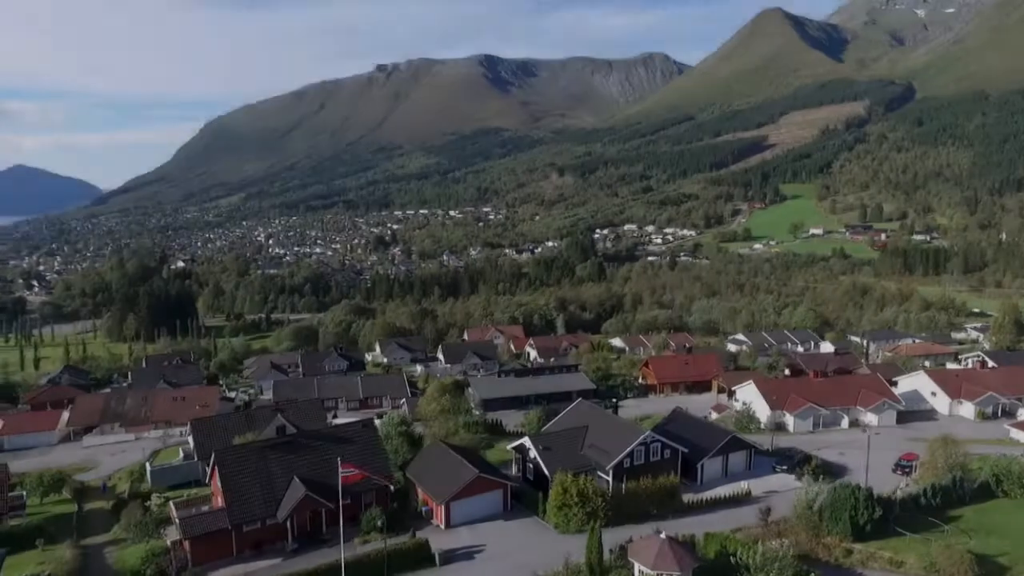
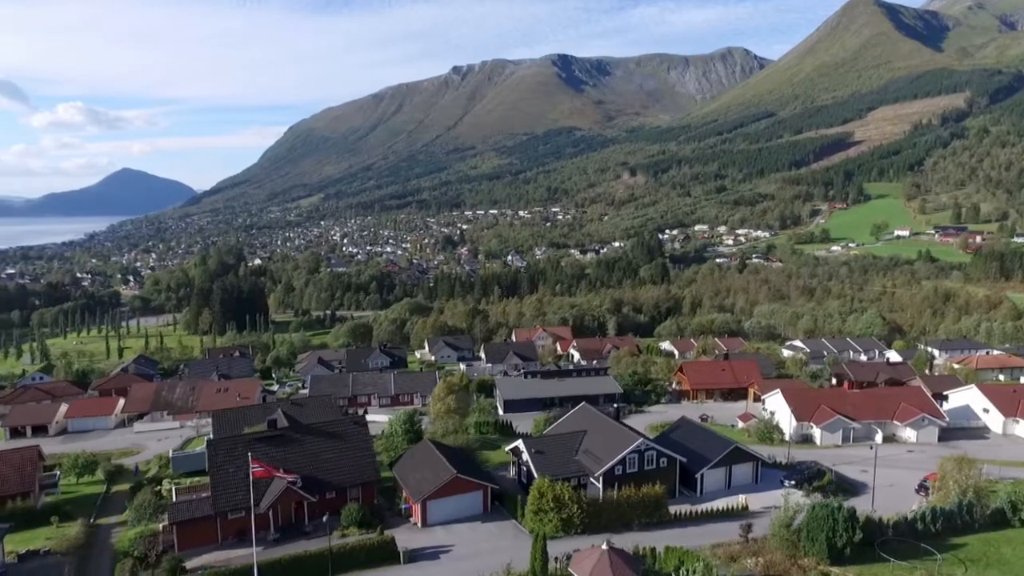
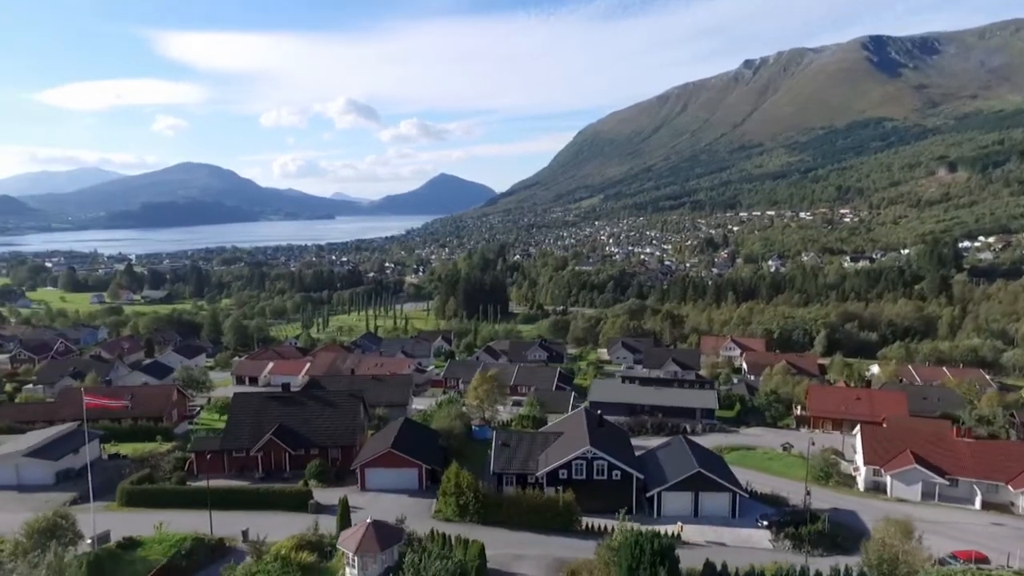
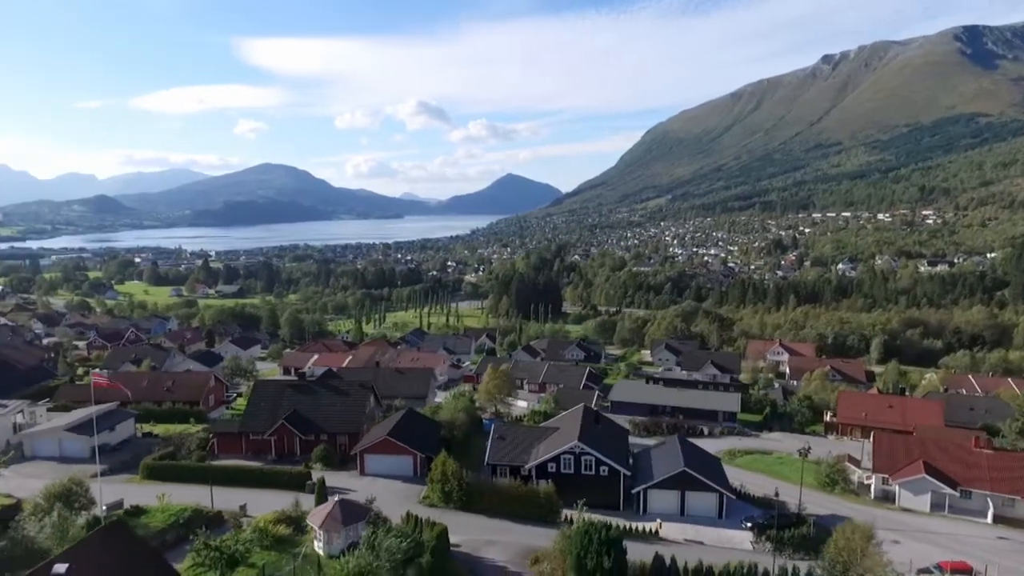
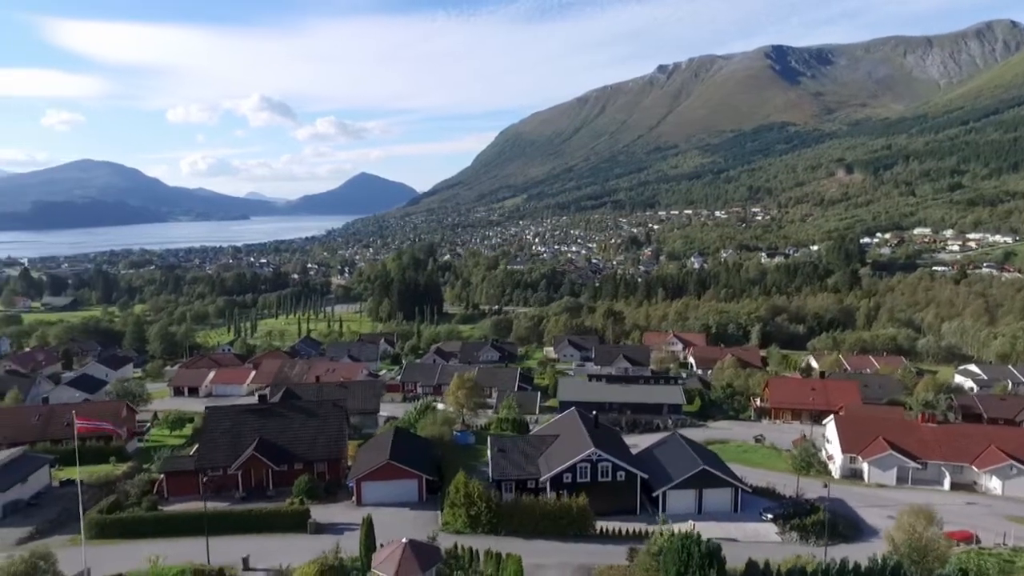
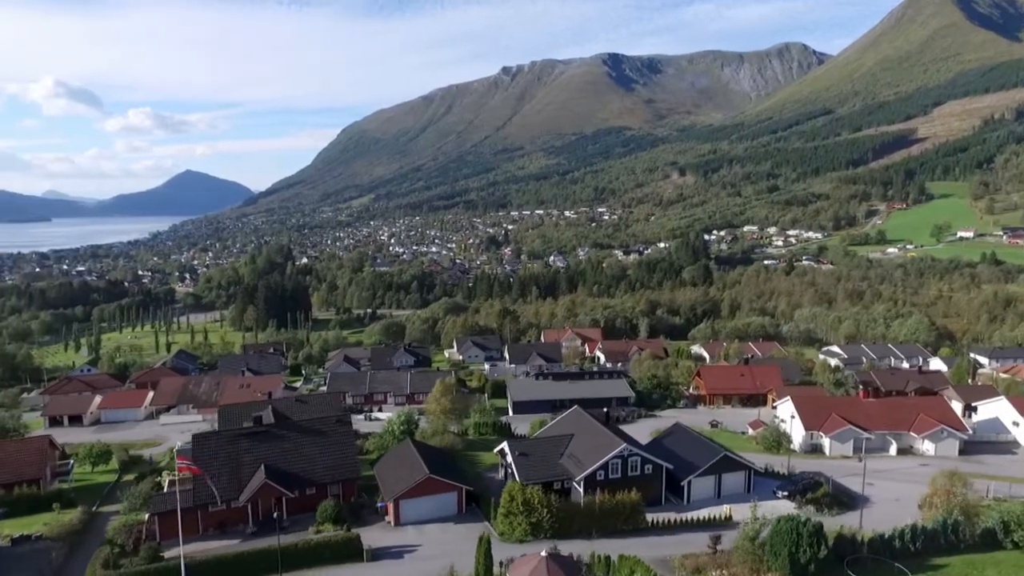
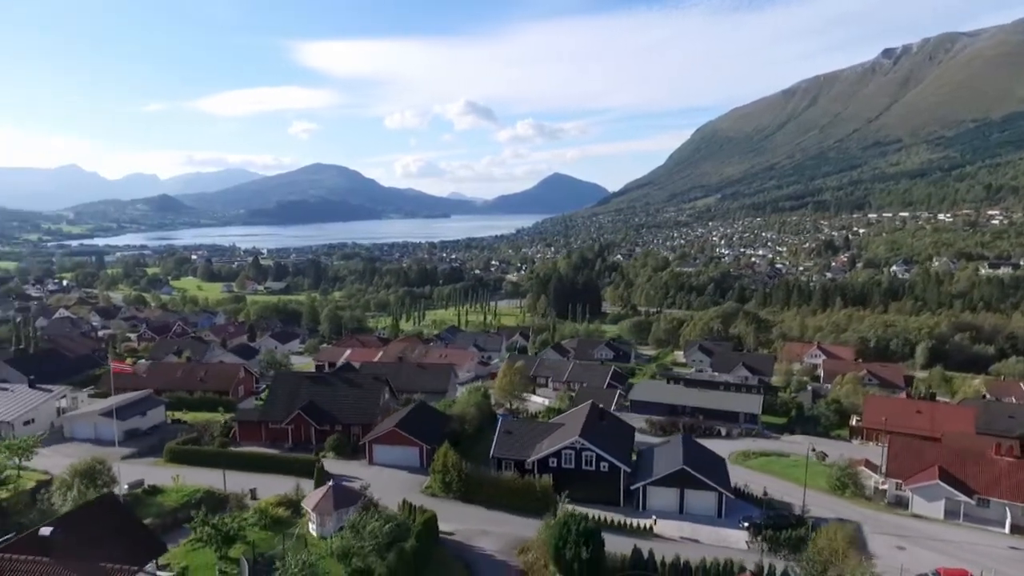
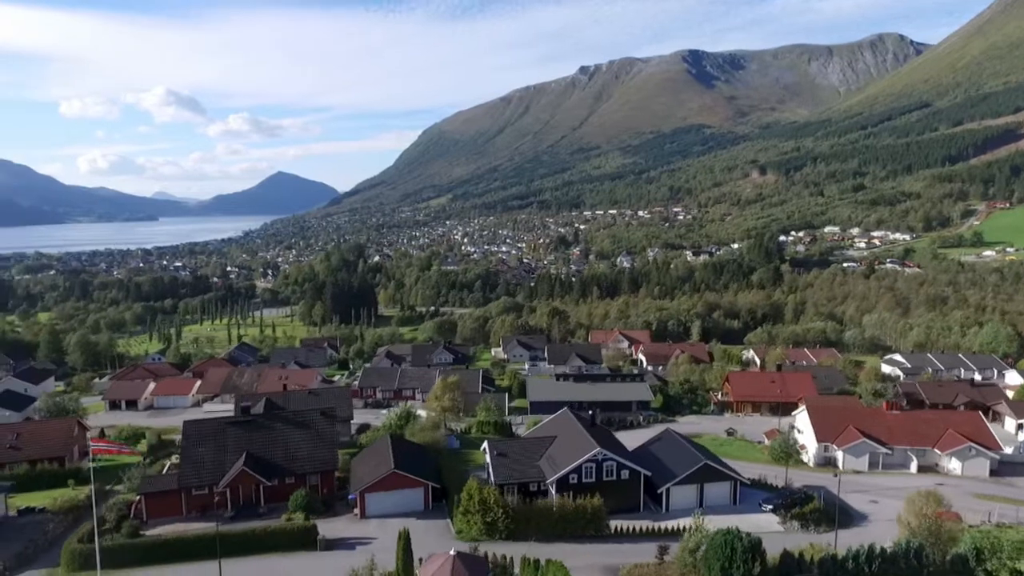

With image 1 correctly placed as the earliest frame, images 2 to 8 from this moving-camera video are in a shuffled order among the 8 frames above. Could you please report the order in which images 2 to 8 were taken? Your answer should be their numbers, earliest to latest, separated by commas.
2, 6, 8, 5, 3, 4, 7
